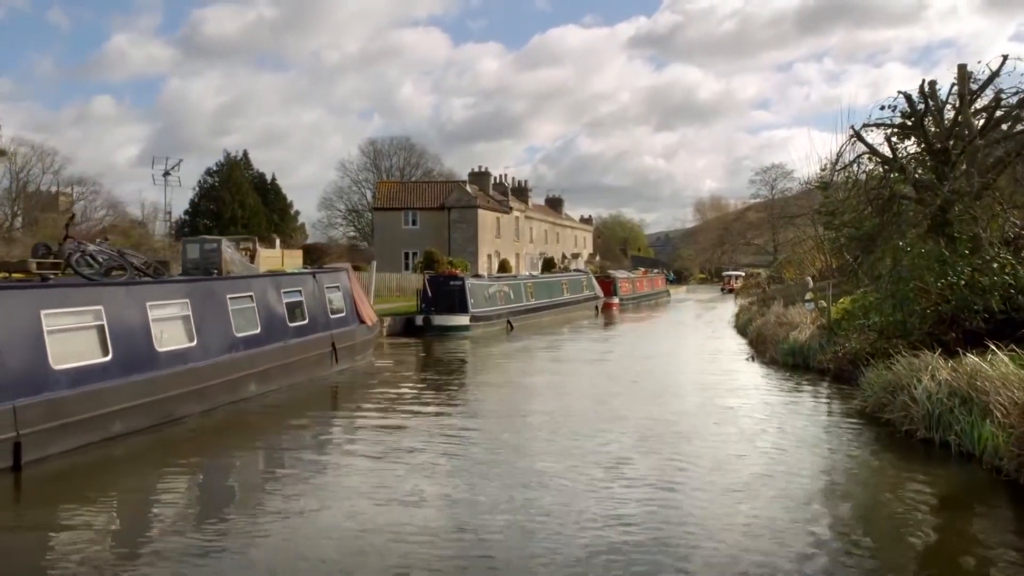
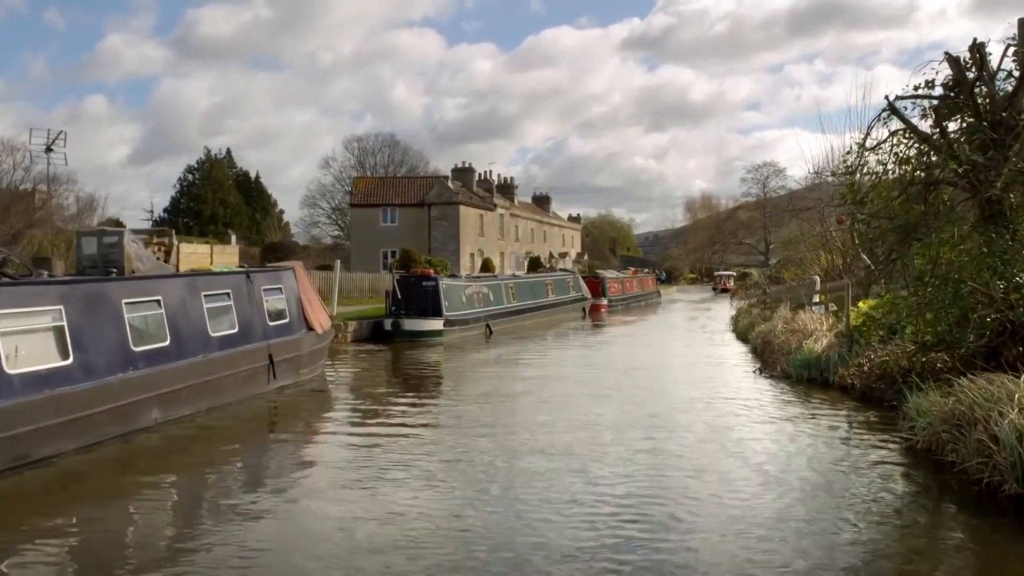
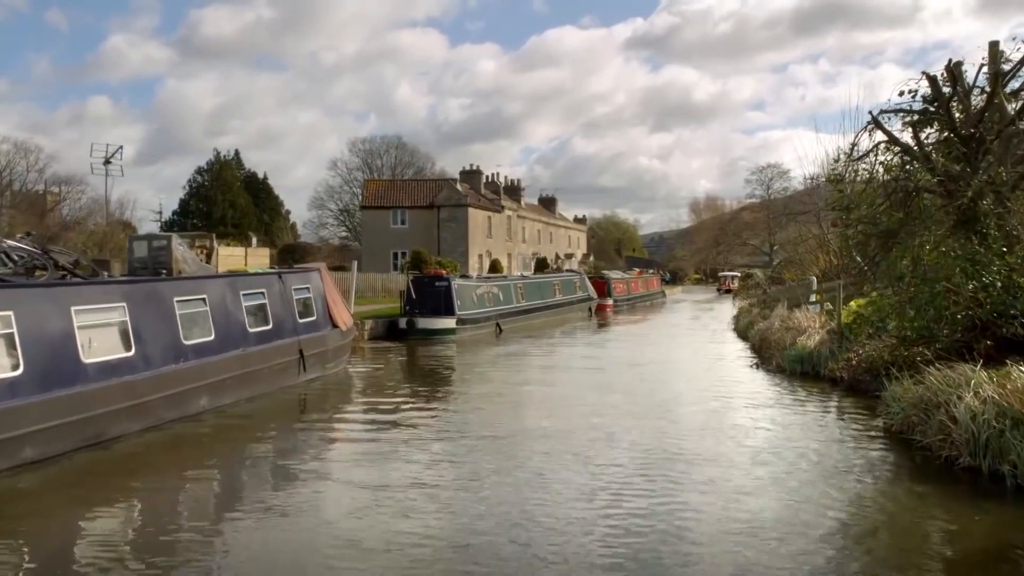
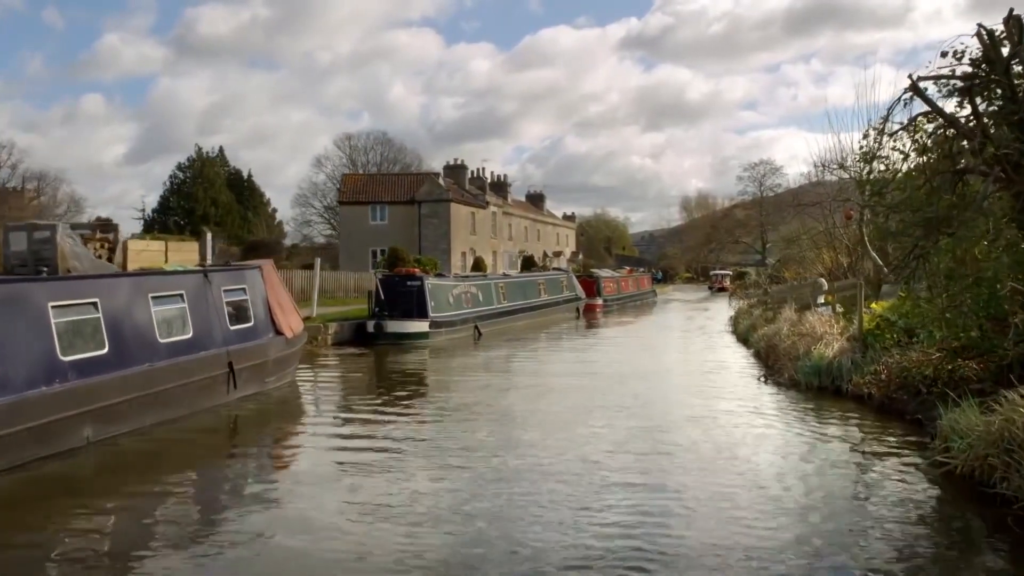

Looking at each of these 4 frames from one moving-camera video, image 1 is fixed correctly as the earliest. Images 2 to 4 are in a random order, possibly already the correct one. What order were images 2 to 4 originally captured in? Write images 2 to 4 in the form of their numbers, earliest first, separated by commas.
3, 2, 4
